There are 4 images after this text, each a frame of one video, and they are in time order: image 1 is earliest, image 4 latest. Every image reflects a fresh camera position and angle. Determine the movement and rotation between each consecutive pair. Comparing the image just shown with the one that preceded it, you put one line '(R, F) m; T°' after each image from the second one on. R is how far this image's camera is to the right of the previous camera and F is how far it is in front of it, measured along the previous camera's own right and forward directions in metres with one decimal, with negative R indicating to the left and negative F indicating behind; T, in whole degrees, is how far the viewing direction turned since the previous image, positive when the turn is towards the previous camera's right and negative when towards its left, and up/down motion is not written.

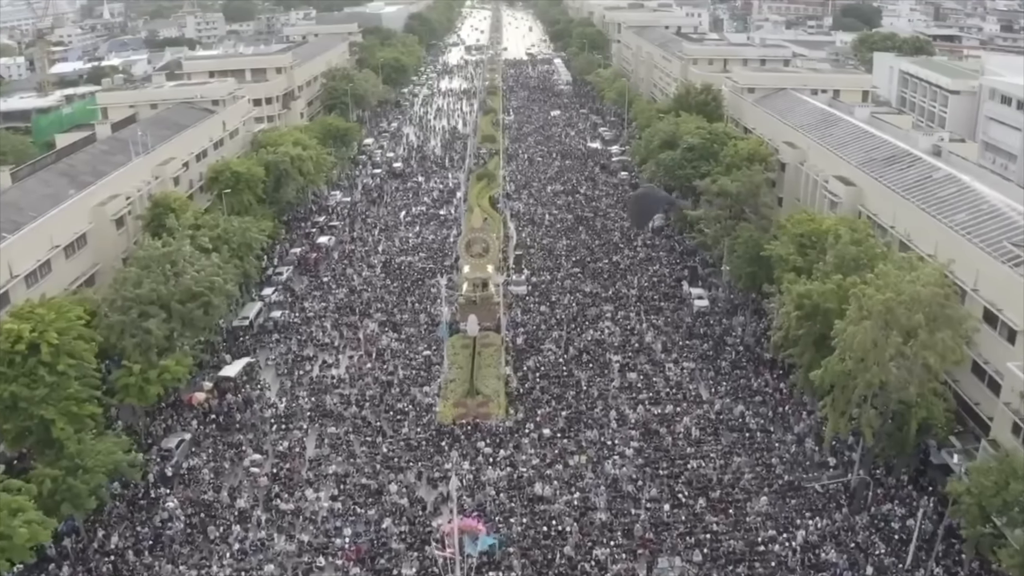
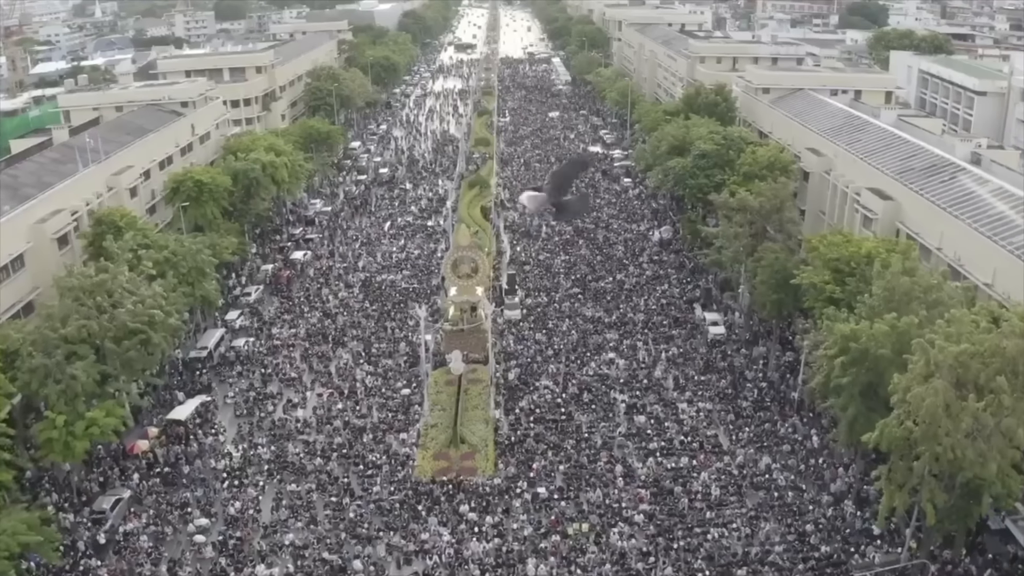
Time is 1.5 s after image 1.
(+0.3, +4.8) m; 0°
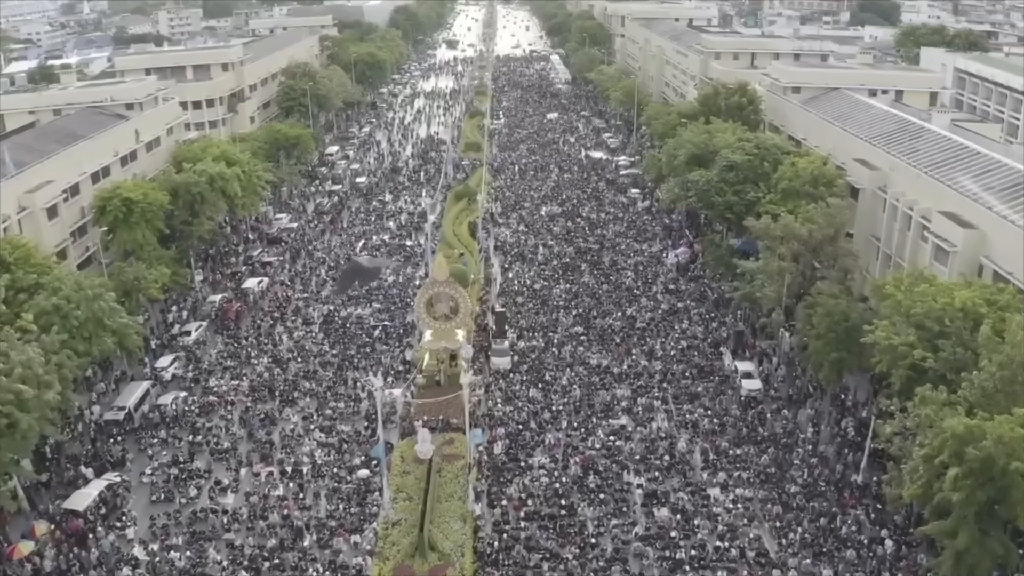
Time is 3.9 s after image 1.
(+0.4, +7.2) m; 0°
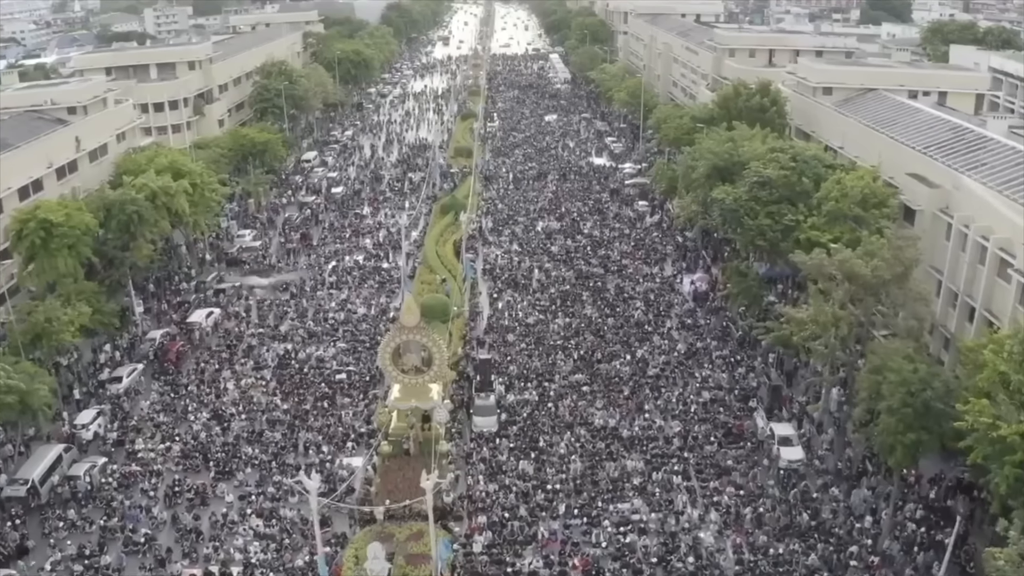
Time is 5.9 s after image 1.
(+0.4, +5.8) m; 0°
